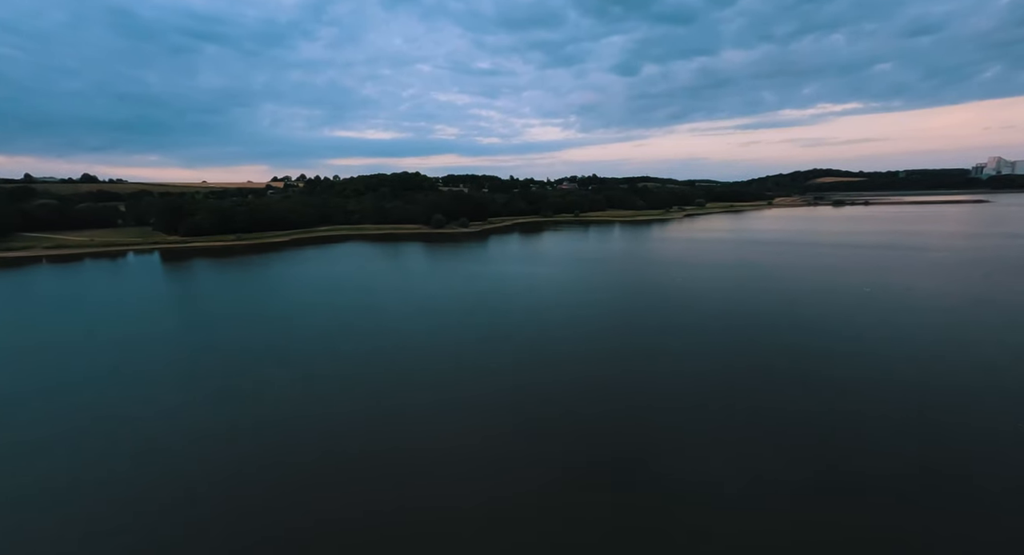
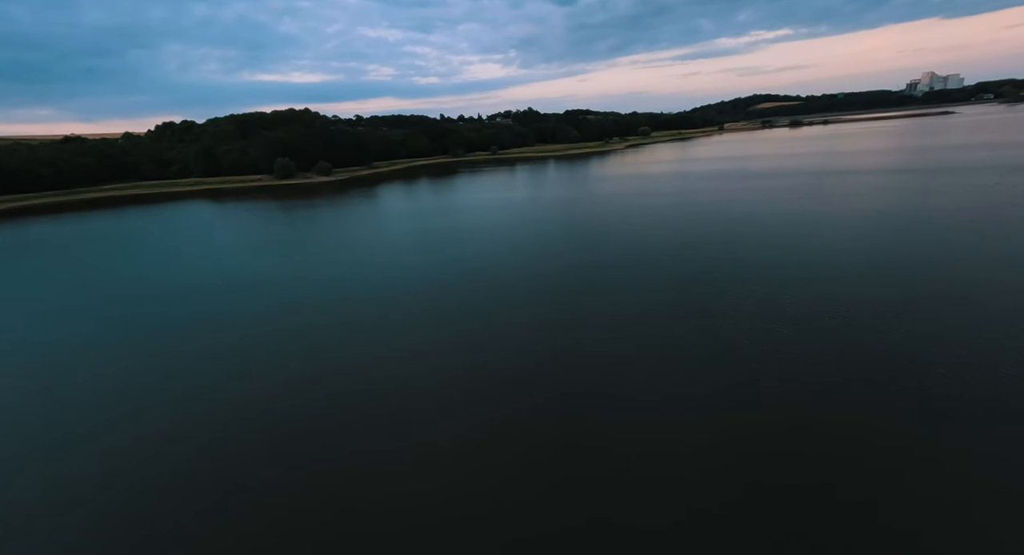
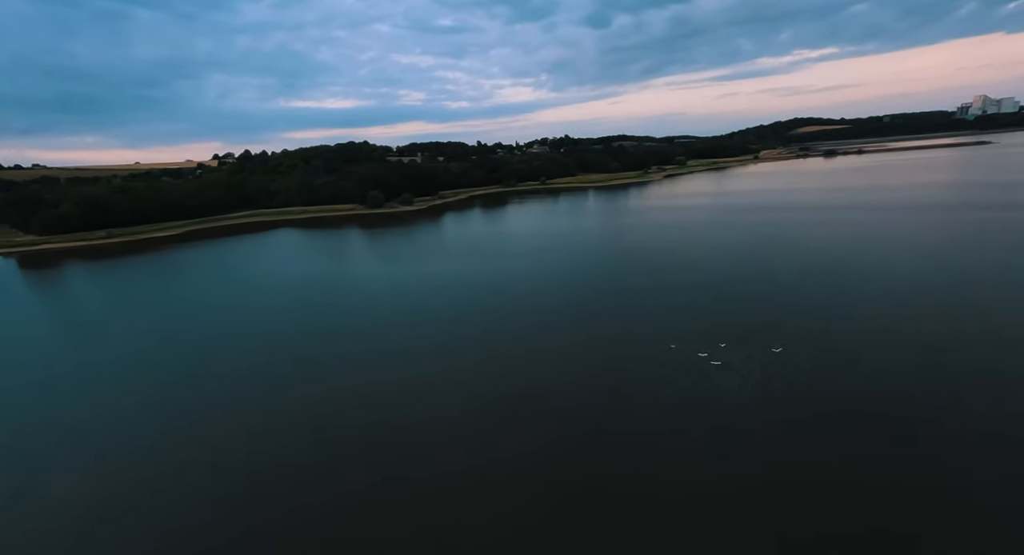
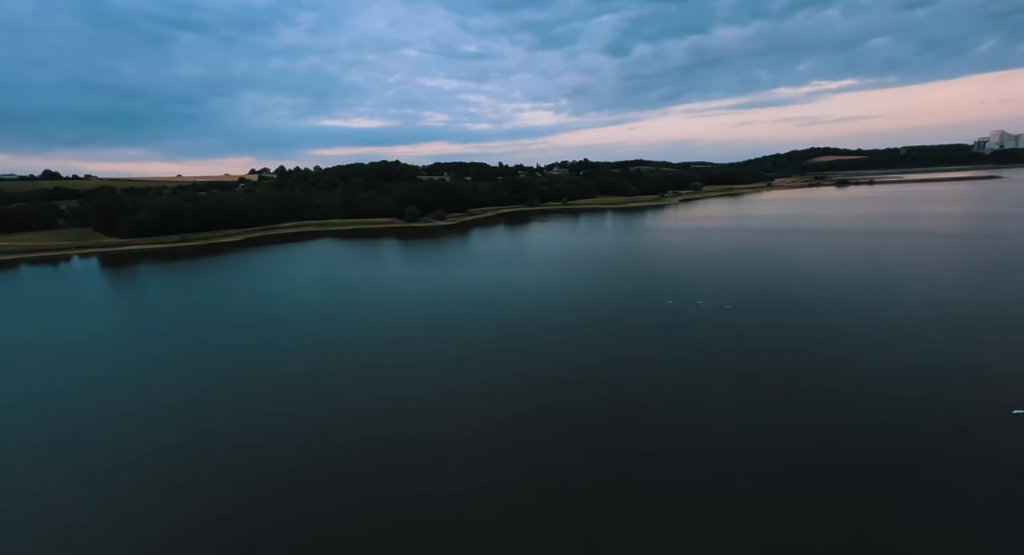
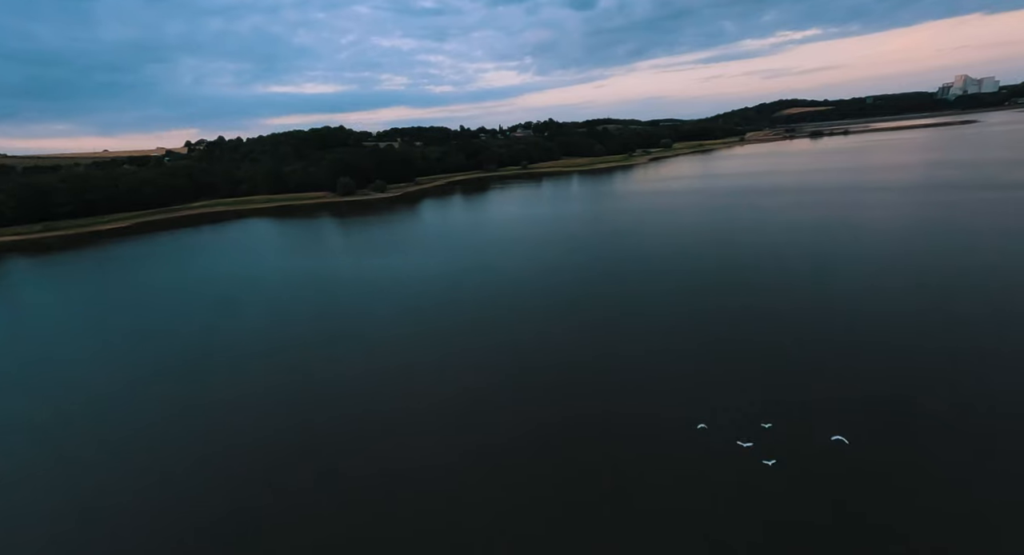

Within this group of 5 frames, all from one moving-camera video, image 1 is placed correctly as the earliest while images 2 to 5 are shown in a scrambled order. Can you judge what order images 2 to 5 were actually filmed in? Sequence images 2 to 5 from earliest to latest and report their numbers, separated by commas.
4, 3, 5, 2
